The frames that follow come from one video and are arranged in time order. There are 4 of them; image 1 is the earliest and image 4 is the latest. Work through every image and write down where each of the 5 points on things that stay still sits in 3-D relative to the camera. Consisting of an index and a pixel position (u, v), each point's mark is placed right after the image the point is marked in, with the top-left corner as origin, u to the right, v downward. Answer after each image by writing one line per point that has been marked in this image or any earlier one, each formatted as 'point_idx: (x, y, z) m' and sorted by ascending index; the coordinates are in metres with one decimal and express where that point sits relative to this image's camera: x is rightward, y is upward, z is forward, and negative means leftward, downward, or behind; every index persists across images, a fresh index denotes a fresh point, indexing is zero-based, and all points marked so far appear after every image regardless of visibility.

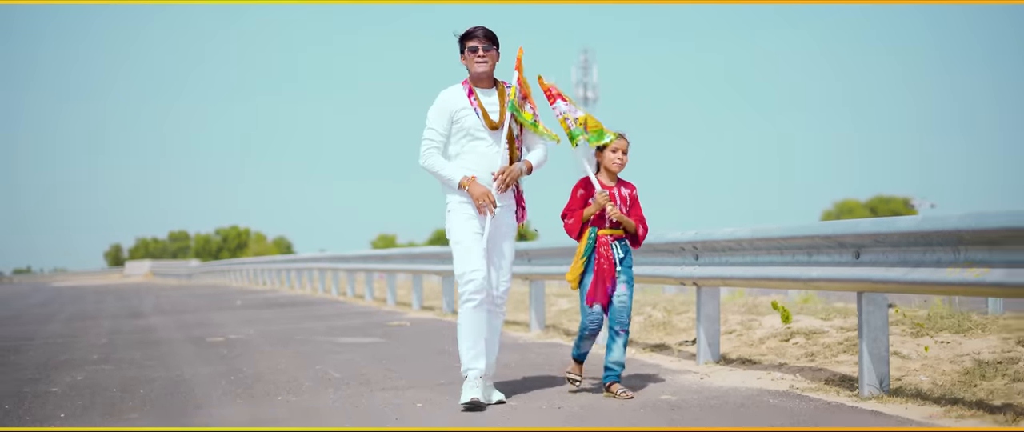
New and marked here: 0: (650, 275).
0: (+1.0, -0.4, +7.7) m
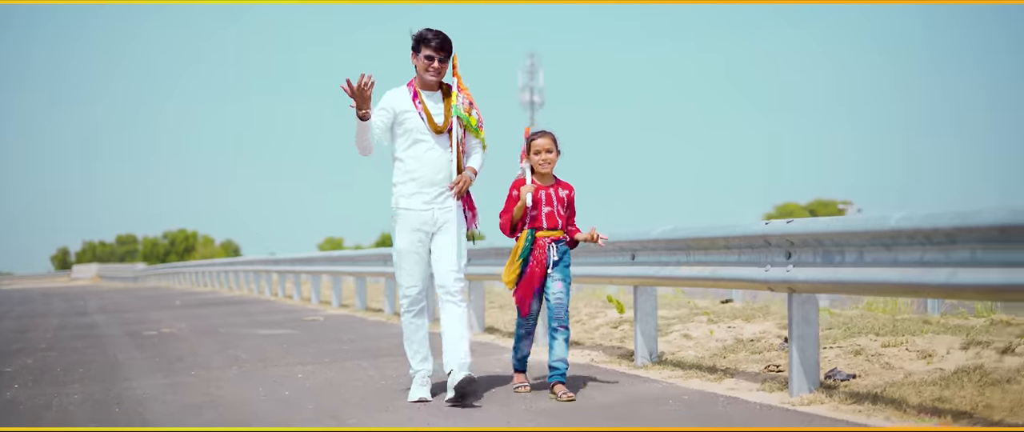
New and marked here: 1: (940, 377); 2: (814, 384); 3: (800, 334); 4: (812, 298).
0: (+0.5, -0.4, +7.7) m
1: (+2.1, -0.8, +5.5) m
2: (+1.5, -0.8, +5.4) m
3: (+1.4, -0.6, +5.4) m
4: (+1.5, -0.4, +5.5) m
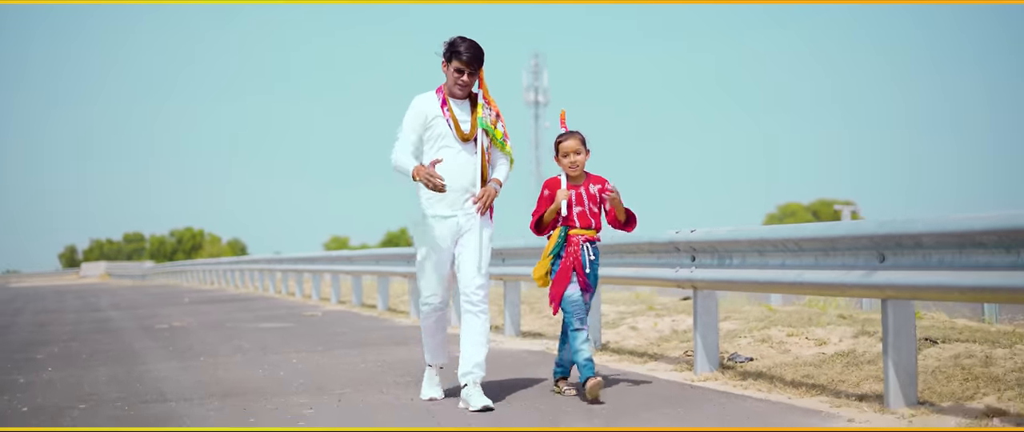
0: (+0.3, -0.5, +8.8) m
1: (+1.9, -0.9, +6.7) m
2: (+1.2, -0.9, +6.6) m
3: (+1.1, -0.6, +6.5) m
4: (+1.2, -0.5, +6.6) m
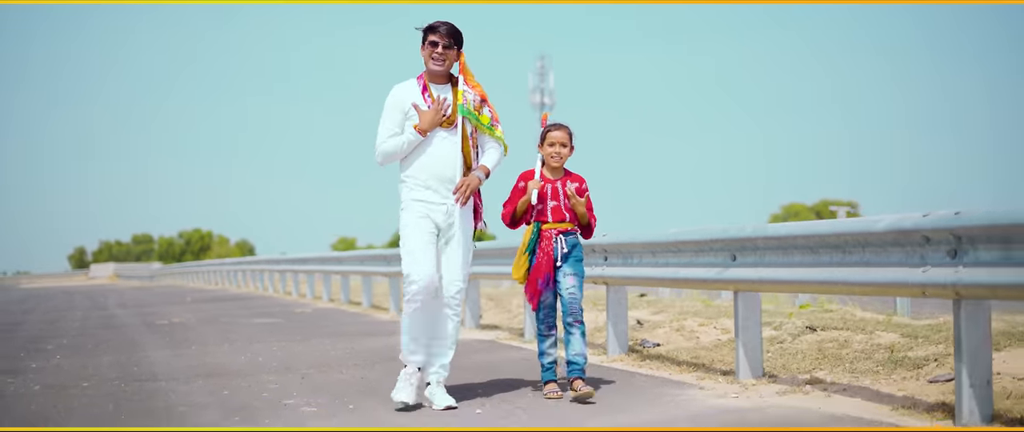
0: (+1.0, -0.4, +6.7) m
1: (+2.6, -0.8, +4.6) m
2: (+1.9, -0.8, +4.5) m
3: (+1.9, -0.5, +4.4) m
4: (+1.9, -0.4, +4.5) m
